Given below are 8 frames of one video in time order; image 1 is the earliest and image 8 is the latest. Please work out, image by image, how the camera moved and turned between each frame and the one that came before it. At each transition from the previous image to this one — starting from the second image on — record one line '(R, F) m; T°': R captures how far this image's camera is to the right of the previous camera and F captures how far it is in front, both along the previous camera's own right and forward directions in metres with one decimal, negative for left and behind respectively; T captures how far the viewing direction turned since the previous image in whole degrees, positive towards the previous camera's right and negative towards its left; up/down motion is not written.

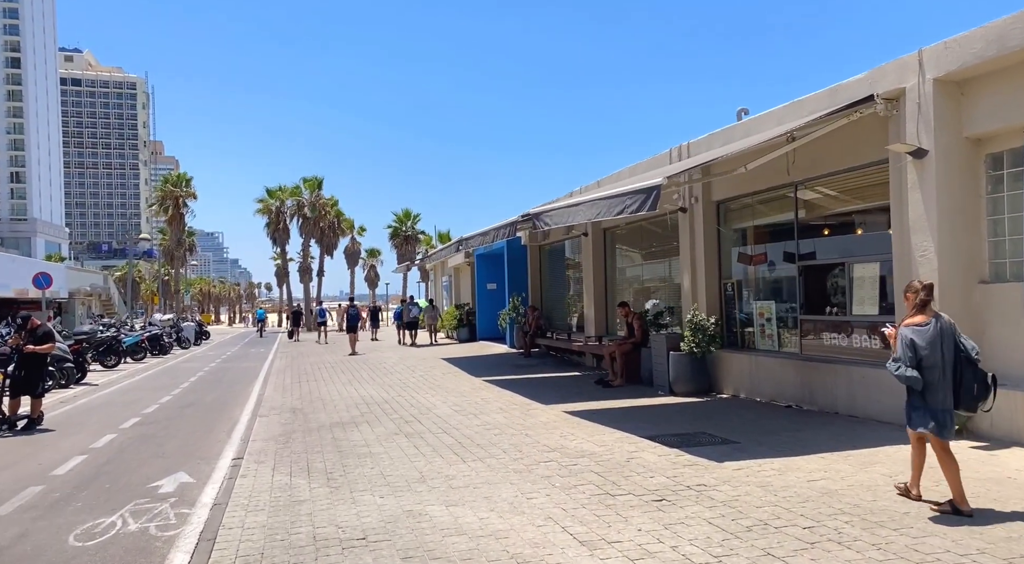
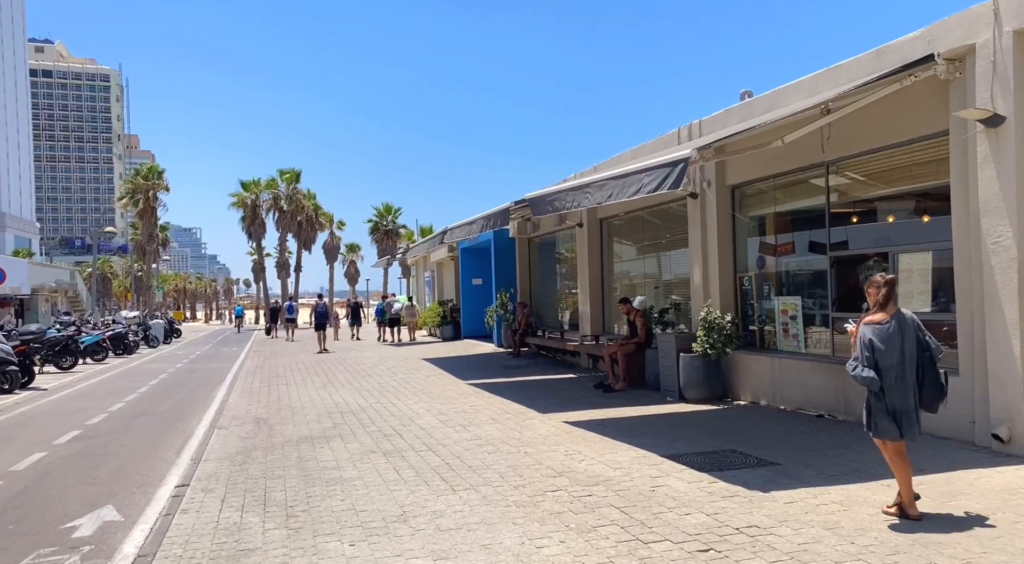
(-0.2, +1.3) m; +1°
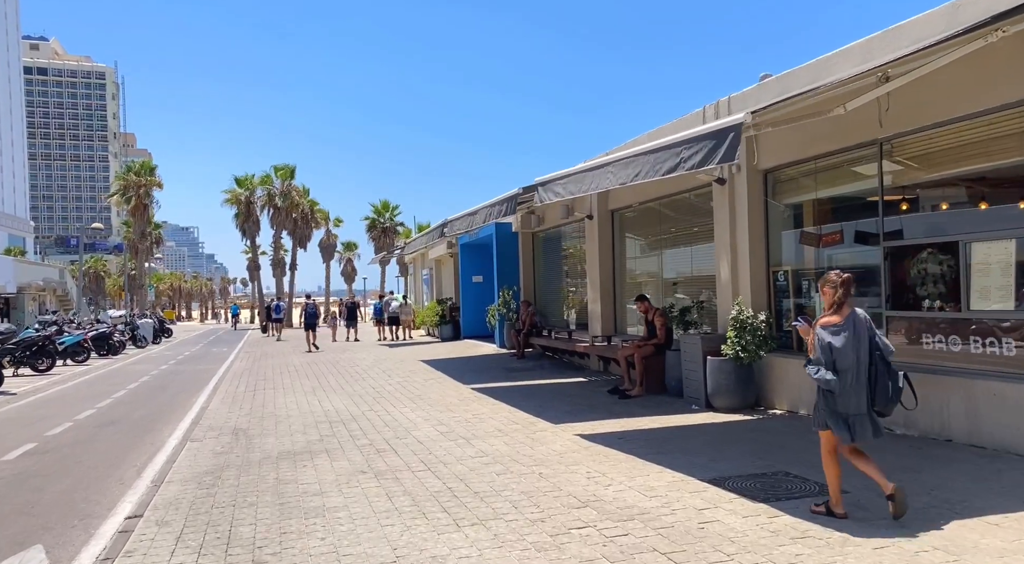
(-0.1, +1.1) m; 0°
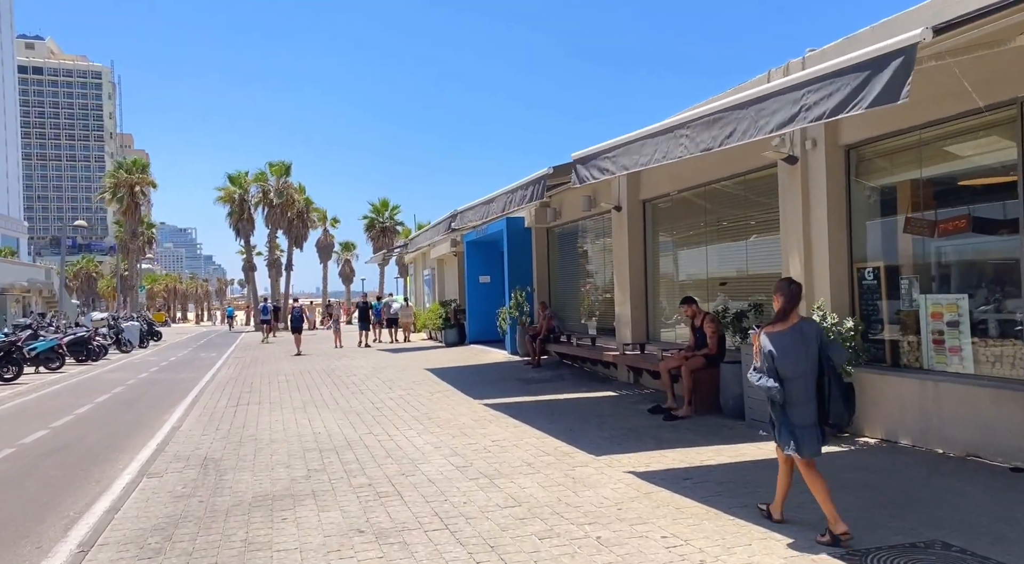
(-0.3, +1.8) m; 0°
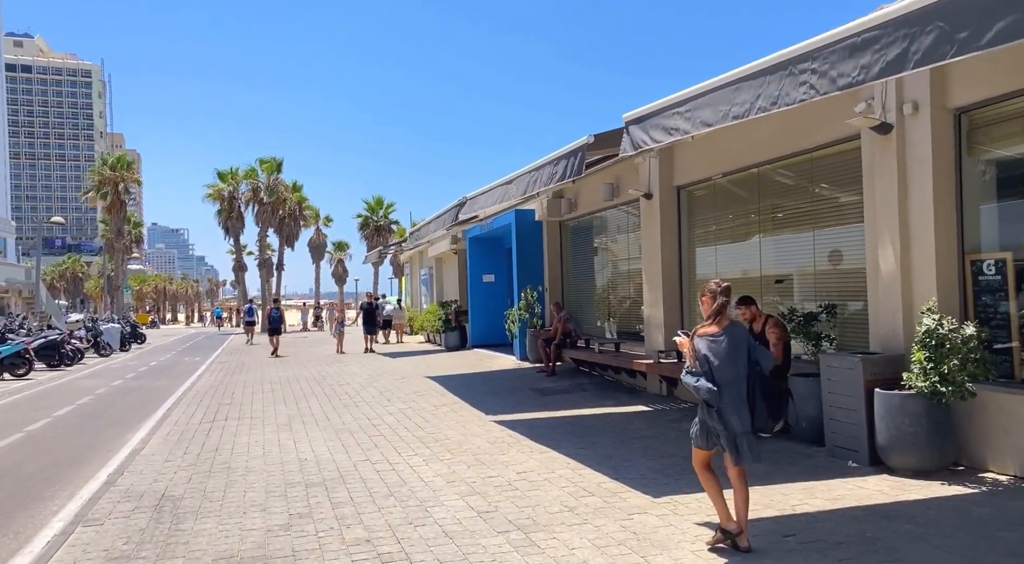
(-0.3, +1.6) m; 0°
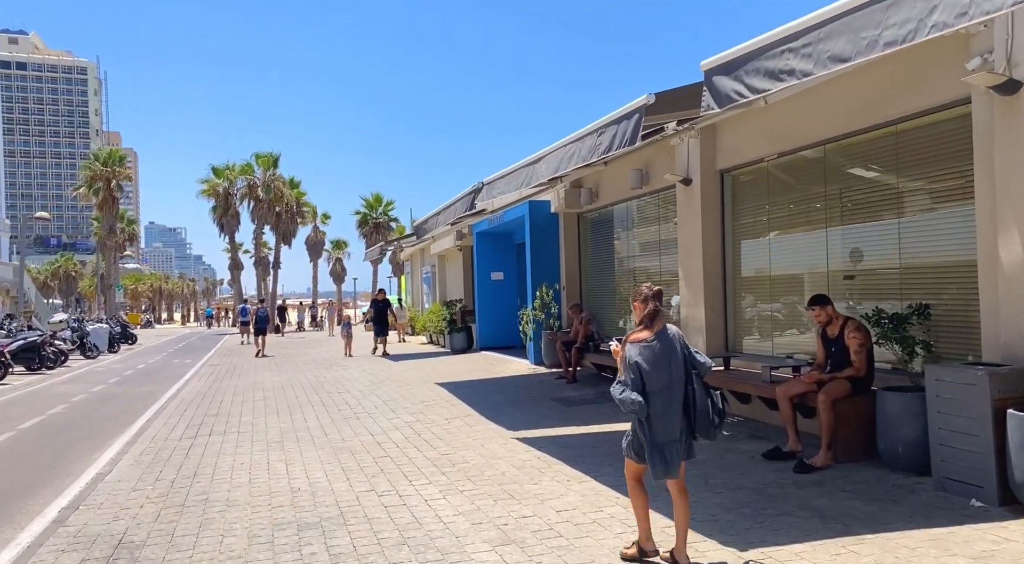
(-0.3, +1.3) m; 0°
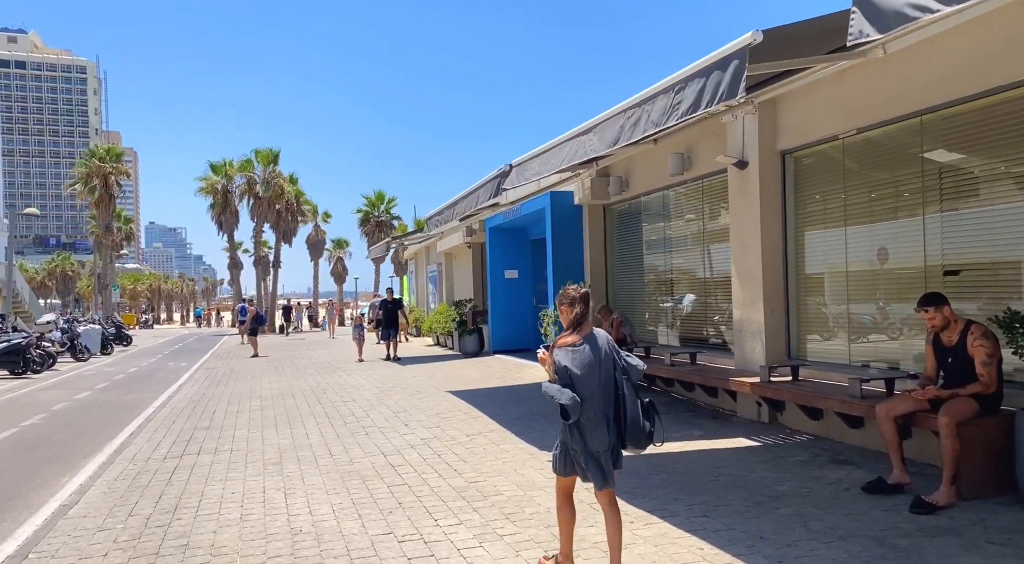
(-0.4, +1.3) m; 0°
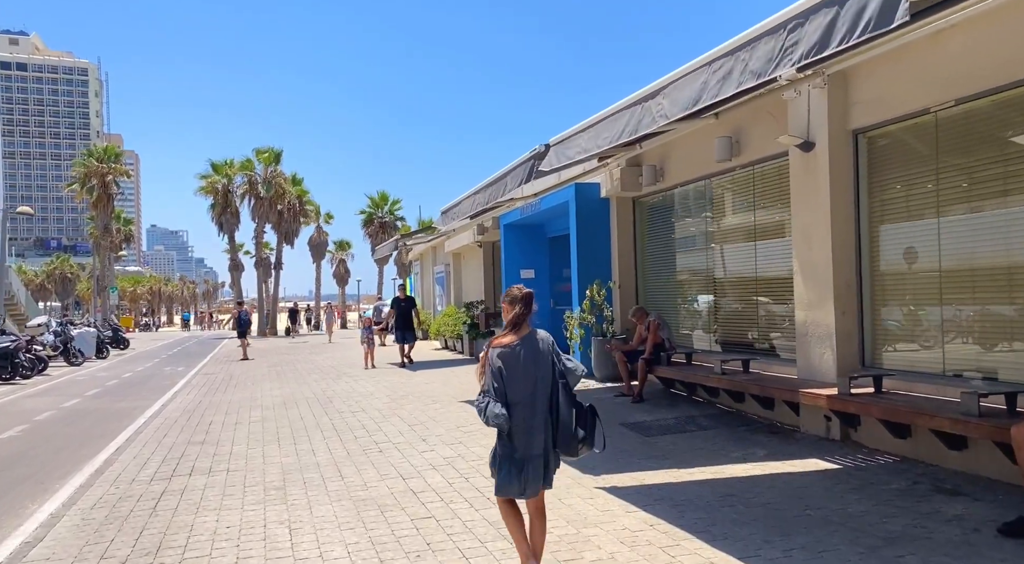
(-0.3, +1.1) m; 0°
